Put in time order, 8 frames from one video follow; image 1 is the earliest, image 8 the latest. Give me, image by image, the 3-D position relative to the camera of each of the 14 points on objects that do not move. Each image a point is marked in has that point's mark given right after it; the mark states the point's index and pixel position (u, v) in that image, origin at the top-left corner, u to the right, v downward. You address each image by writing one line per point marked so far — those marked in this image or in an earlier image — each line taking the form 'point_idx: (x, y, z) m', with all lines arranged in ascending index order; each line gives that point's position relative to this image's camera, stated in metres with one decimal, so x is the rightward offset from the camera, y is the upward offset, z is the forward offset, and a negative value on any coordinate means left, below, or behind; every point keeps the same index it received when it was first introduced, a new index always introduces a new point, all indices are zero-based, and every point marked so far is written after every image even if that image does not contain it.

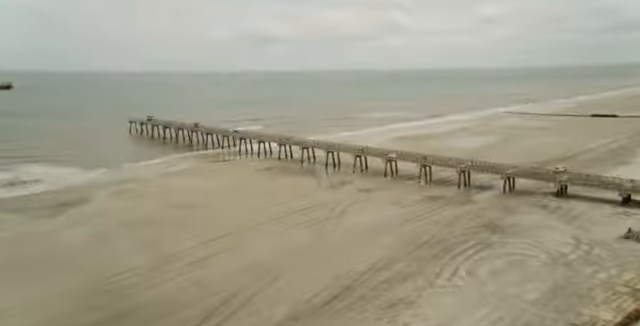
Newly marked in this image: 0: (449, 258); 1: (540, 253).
0: (+4.8, -3.6, +19.4) m
1: (+8.3, -3.4, +19.4) m
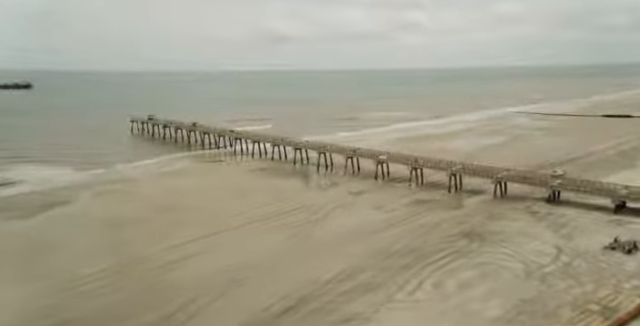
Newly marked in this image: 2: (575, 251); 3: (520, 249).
0: (+3.5, -3.7, +18.4) m
1: (+7.0, -3.6, +18.3) m
2: (+9.4, -3.2, +19.1) m
3: (+7.6, -3.3, +19.7) m
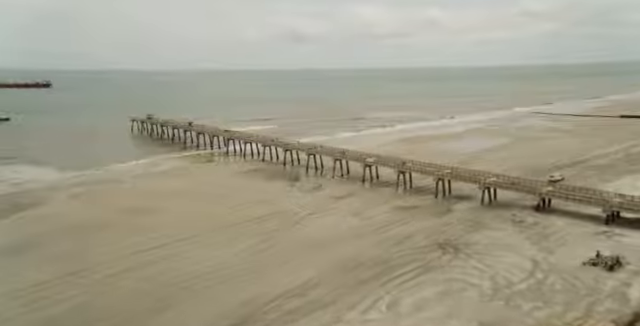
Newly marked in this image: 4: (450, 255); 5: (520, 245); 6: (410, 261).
0: (+1.9, -3.9, +17.0) m
1: (+5.4, -3.8, +16.7) m
2: (+7.8, -3.5, +17.5) m
3: (+6.1, -3.5, +18.2) m
4: (+4.8, -3.4, +19.3) m
5: (+7.7, -3.1, +19.9) m
6: (+3.2, -3.6, +18.9) m
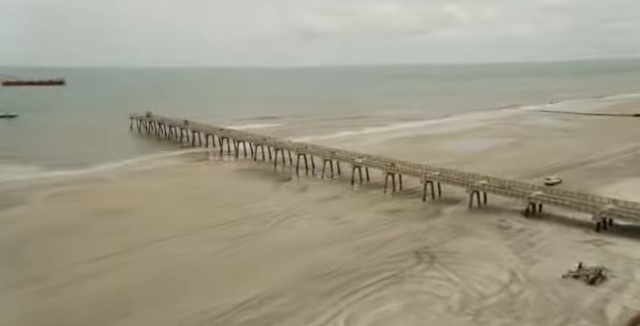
0: (+0.7, -4.1, +16.0) m
1: (+4.1, -3.9, +15.6) m
2: (+6.6, -3.6, +16.3) m
3: (+4.9, -3.6, +17.1) m
4: (+3.6, -3.5, +18.2) m
5: (+6.5, -3.3, +18.7) m
6: (+2.1, -3.7, +17.9) m
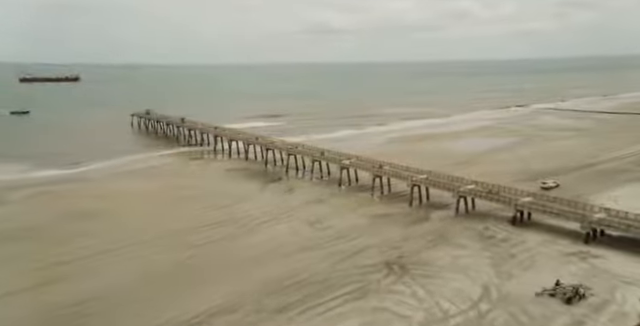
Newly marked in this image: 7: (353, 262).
0: (-0.6, -4.3, +15.0) m
1: (+2.8, -4.1, +14.5) m
2: (+5.3, -3.9, +15.1) m
3: (+3.6, -3.8, +15.9) m
4: (+2.4, -3.7, +17.0) m
5: (+5.3, -3.5, +17.4) m
6: (+0.8, -3.9, +16.8) m
7: (+1.2, -3.6, +18.5) m
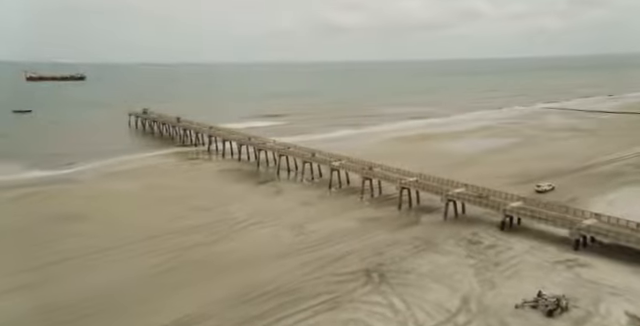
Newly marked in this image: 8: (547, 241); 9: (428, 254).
0: (-1.4, -4.4, +14.4) m
1: (+2.0, -4.3, +13.9) m
2: (+4.5, -4.0, +14.4) m
3: (+2.8, -4.0, +15.3) m
4: (+1.6, -3.8, +16.4) m
5: (+4.5, -3.6, +16.8) m
6: (0.0, -4.0, +16.2) m
7: (+0.4, -3.7, +17.9) m
8: (+8.5, -2.9, +19.3) m
9: (+4.0, -3.3, +18.9) m
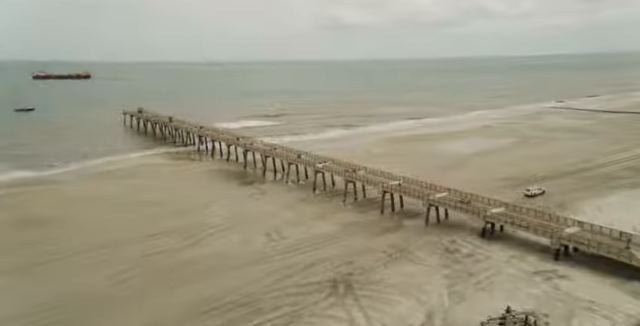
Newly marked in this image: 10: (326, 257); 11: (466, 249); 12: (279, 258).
0: (-2.6, -4.5, +13.6) m
1: (+0.8, -4.5, +13.0) m
2: (+3.3, -4.2, +13.5) m
3: (+1.6, -4.2, +14.4) m
4: (+0.5, -4.0, +15.6) m
5: (+3.4, -3.8, +15.9) m
6: (-1.1, -4.2, +15.4) m
7: (-0.7, -3.8, +17.1) m
8: (+7.4, -3.1, +18.3) m
9: (+2.8, -3.5, +18.0) m
10: (+0.3, -3.5, +19.2) m
11: (+5.4, -3.2, +19.0) m
12: (-1.5, -3.5, +19.4) m
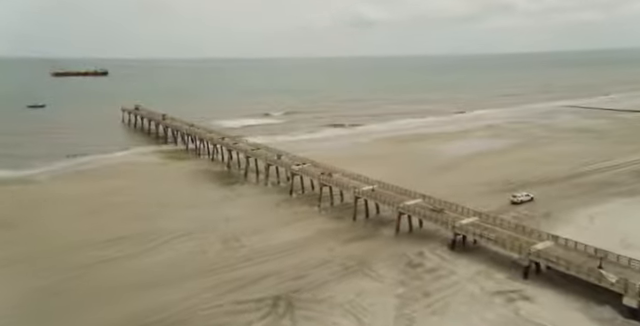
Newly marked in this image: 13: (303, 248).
0: (-4.4, -4.7, +12.5) m
1: (-1.1, -4.7, +11.7) m
2: (+1.5, -4.4, +12.1) m
3: (-0.2, -4.4, +13.1) m
4: (-1.3, -4.2, +14.3) m
5: (+1.6, -4.0, +14.5) m
6: (-2.9, -4.3, +14.1) m
7: (-2.4, -4.0, +15.8) m
8: (+5.7, -3.3, +16.7) m
9: (+1.2, -3.7, +16.6) m
10: (-1.3, -3.6, +17.8) m
11: (+3.8, -3.4, +17.5) m
12: (-3.1, -3.7, +18.2) m
13: (-0.6, -3.4, +20.0) m
